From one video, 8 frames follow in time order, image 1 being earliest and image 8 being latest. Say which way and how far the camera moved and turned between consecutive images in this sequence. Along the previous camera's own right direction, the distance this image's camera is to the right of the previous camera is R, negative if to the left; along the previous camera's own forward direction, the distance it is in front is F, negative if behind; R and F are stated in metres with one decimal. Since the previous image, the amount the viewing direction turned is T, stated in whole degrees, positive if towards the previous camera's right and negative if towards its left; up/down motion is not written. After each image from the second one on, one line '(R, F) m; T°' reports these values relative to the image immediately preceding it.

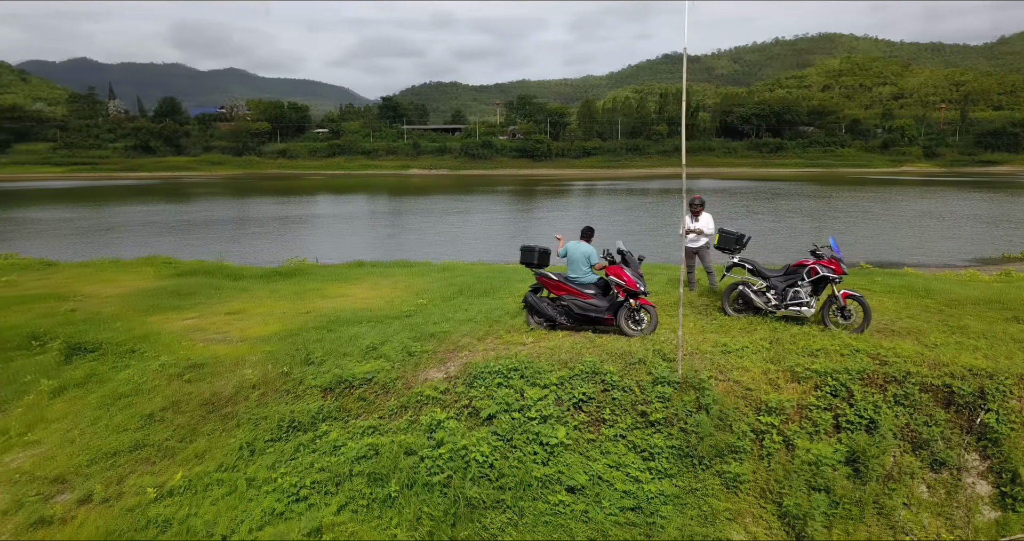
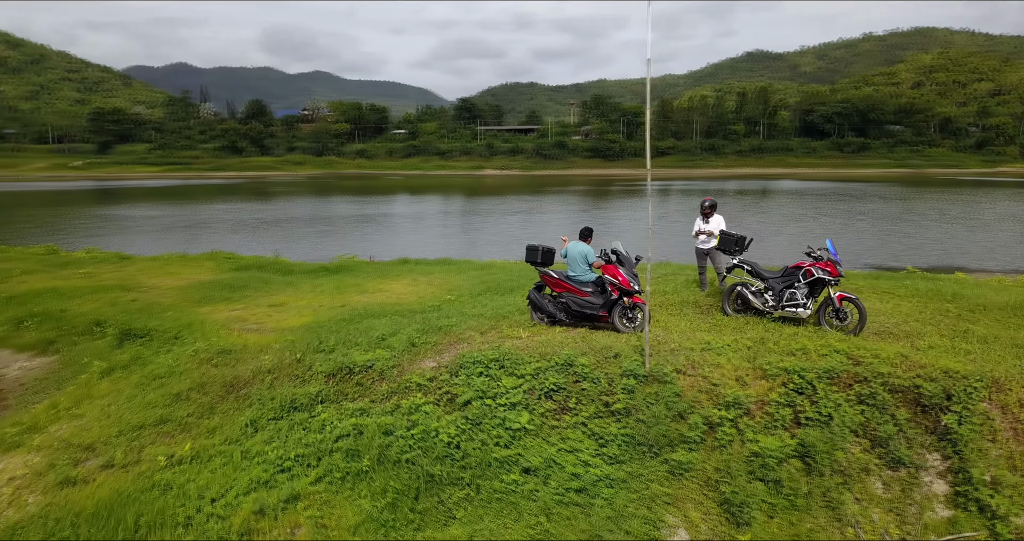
(+0.8, -0.4) m; -6°
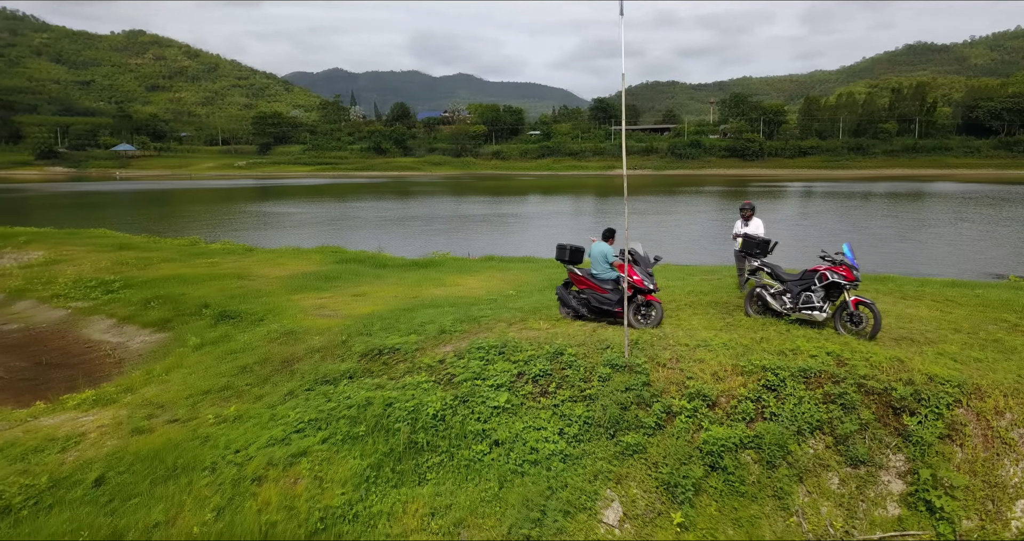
(+1.3, -0.6) m; -10°
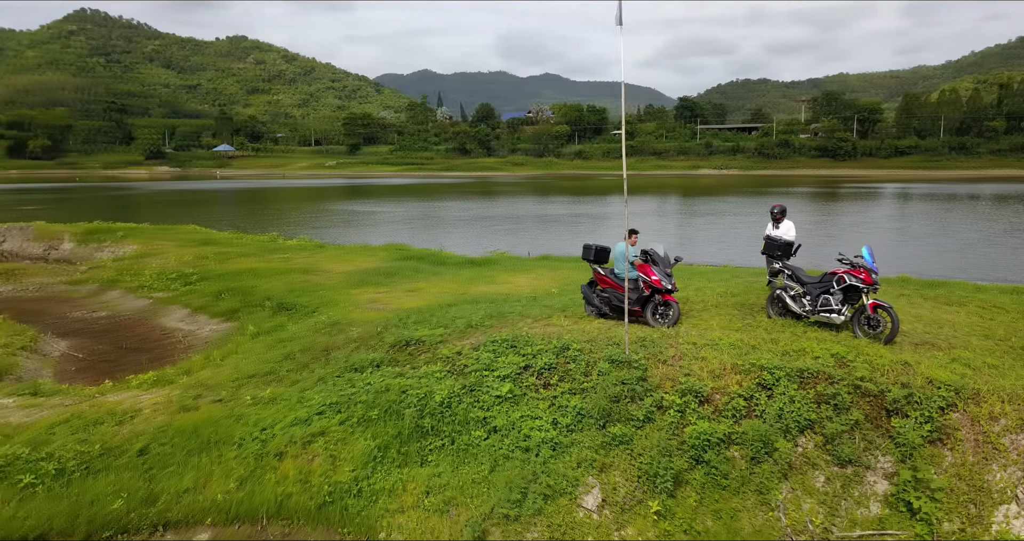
(+0.7, -0.3) m; -6°
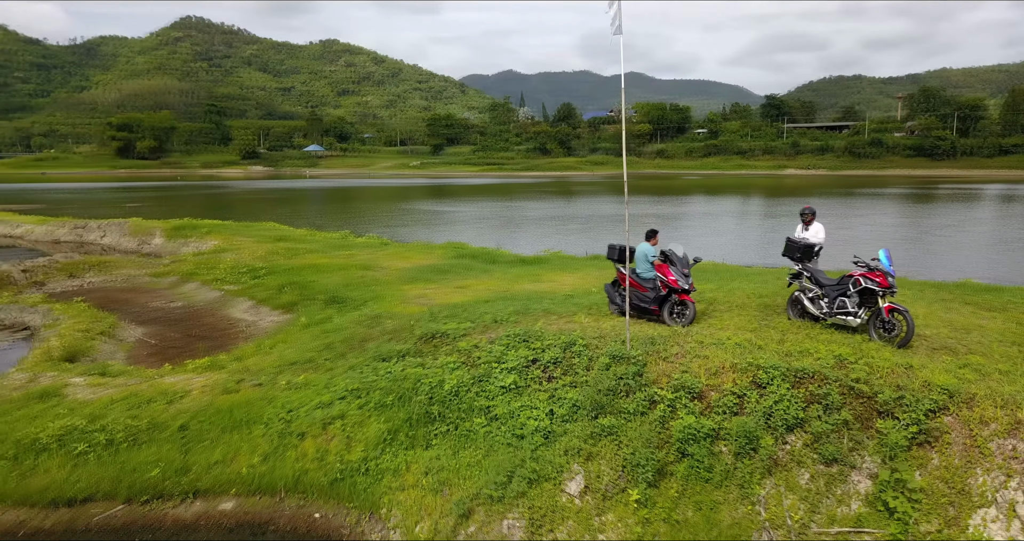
(+0.7, -0.3) m; -6°
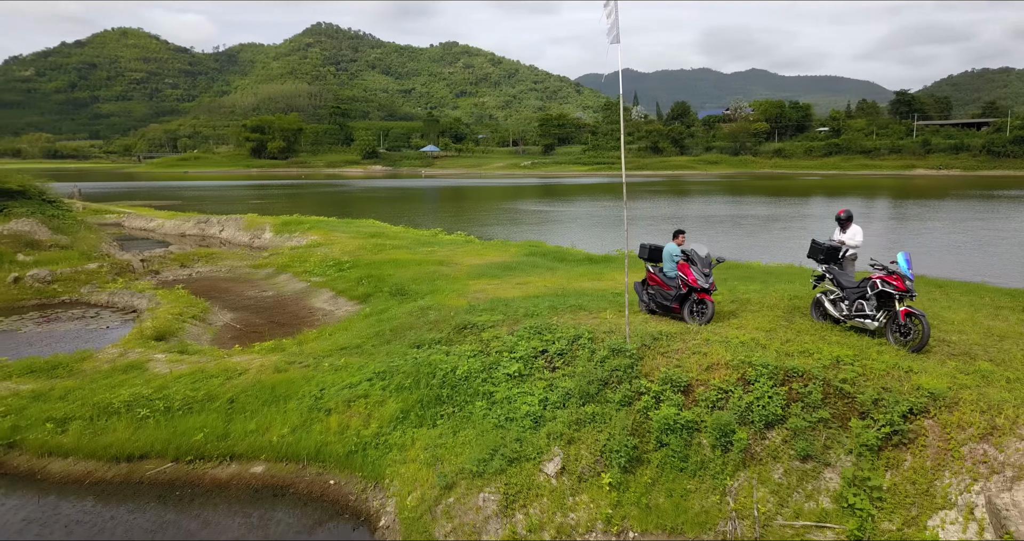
(+1.1, -0.4) m; -8°
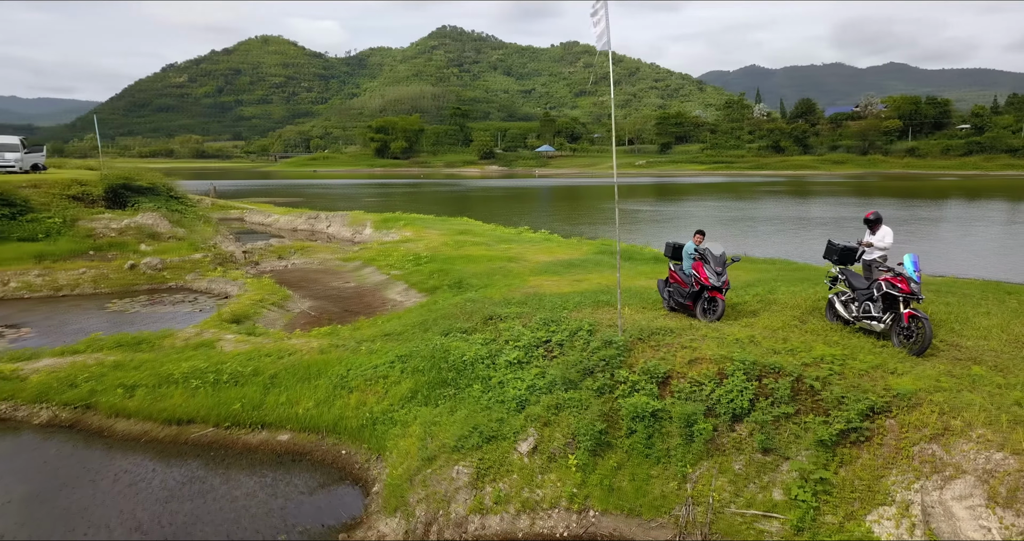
(+1.2, -0.4) m; -9°
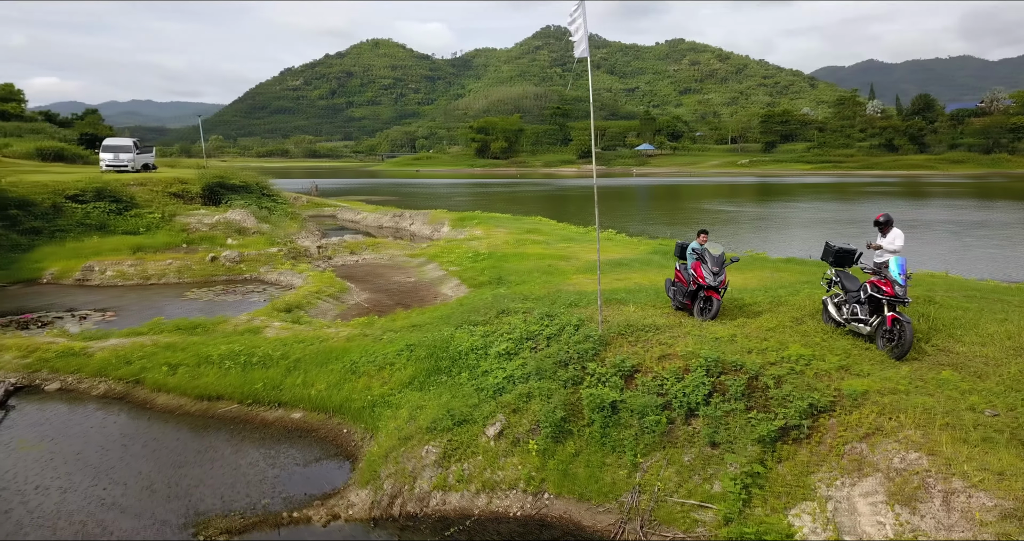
(+1.2, -0.4) m; -8°
